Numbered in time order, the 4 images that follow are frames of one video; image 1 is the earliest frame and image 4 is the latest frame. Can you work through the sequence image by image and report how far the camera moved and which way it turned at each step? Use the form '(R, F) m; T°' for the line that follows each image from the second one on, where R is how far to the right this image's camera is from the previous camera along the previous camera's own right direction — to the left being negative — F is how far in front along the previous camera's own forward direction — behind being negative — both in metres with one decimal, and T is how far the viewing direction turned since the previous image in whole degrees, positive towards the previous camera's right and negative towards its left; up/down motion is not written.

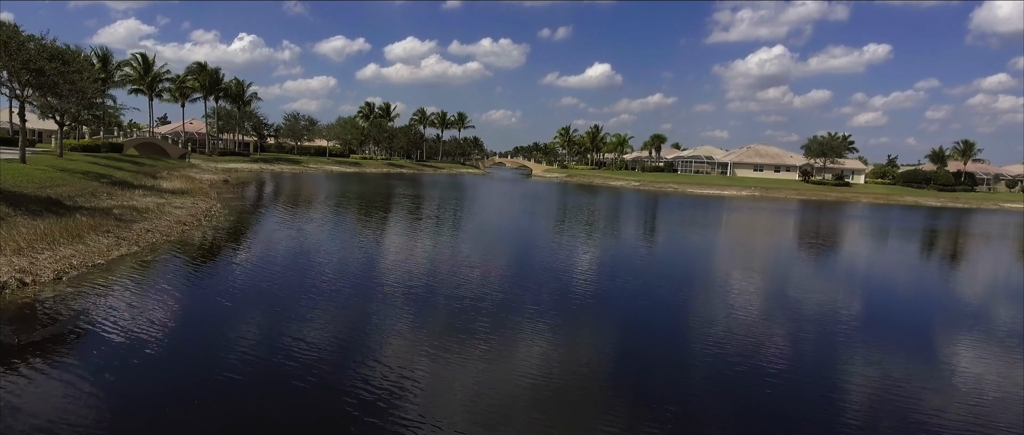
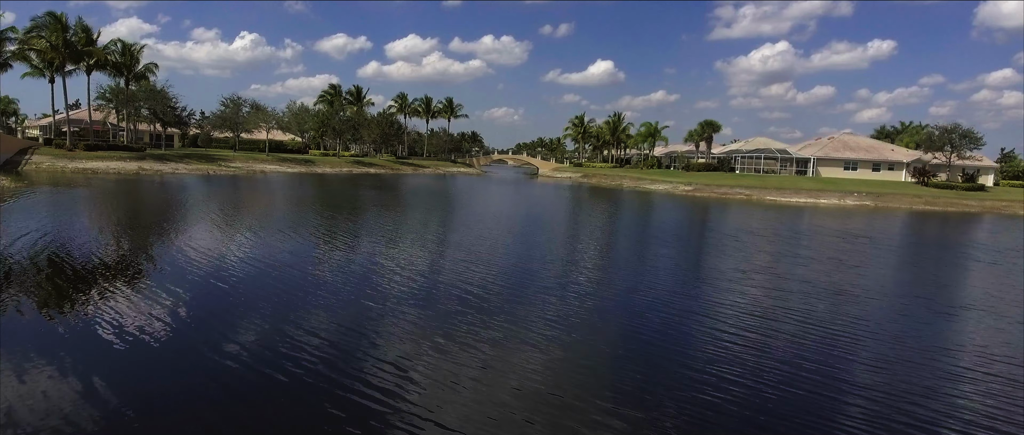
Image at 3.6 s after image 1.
(0.0, +3.2) m; 0°
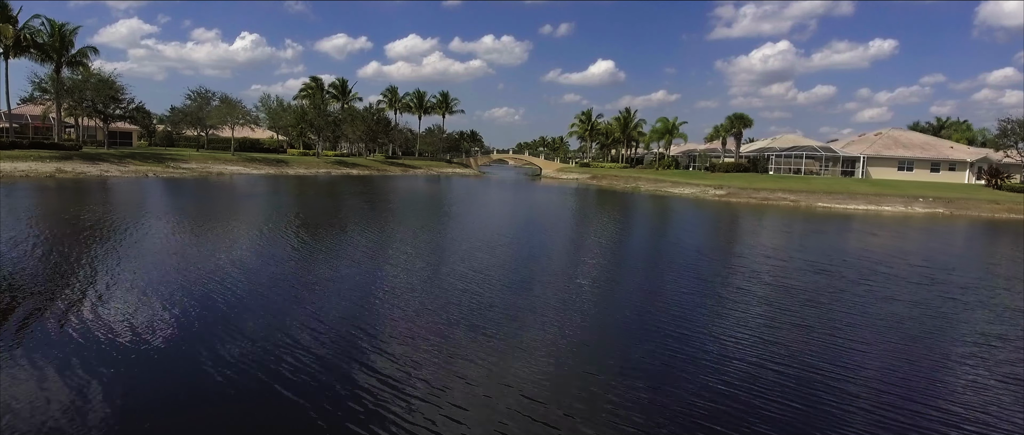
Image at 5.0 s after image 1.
(0.0, +1.2) m; 0°
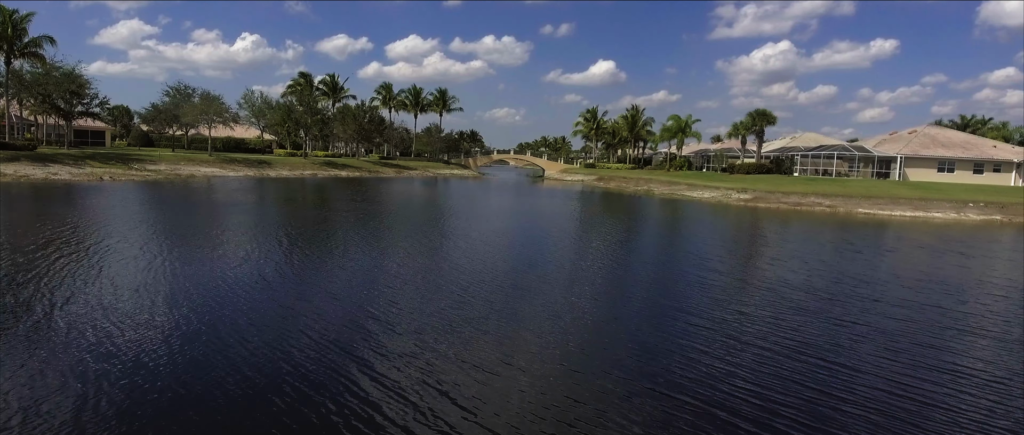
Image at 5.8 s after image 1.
(0.0, +0.7) m; 0°
